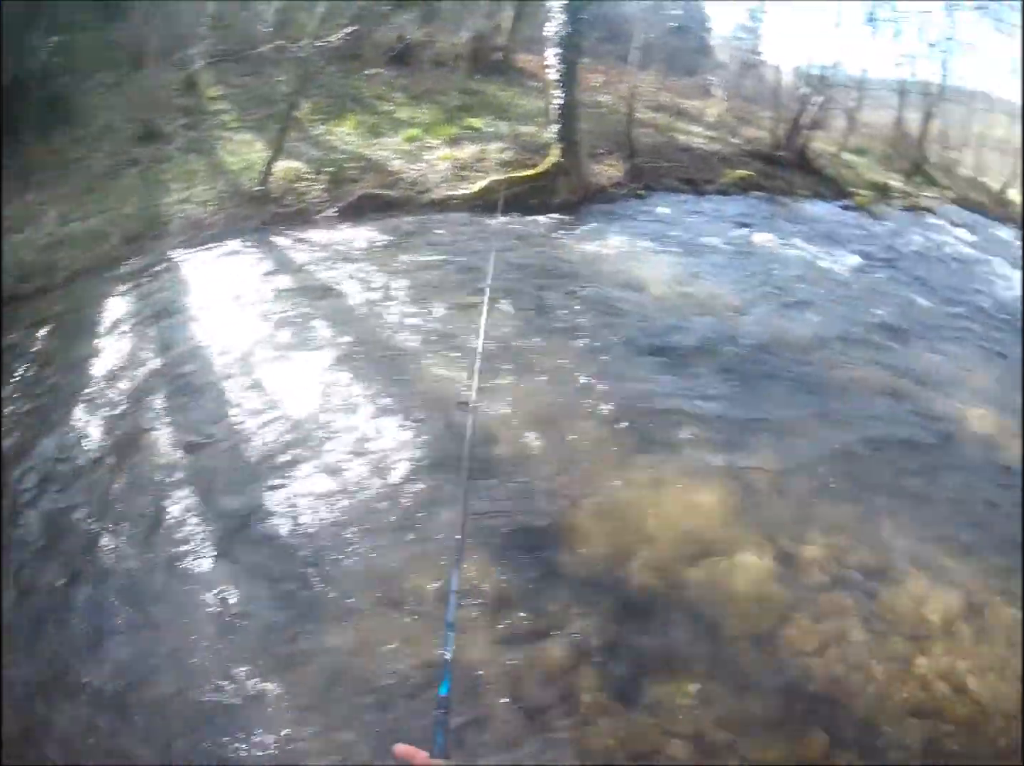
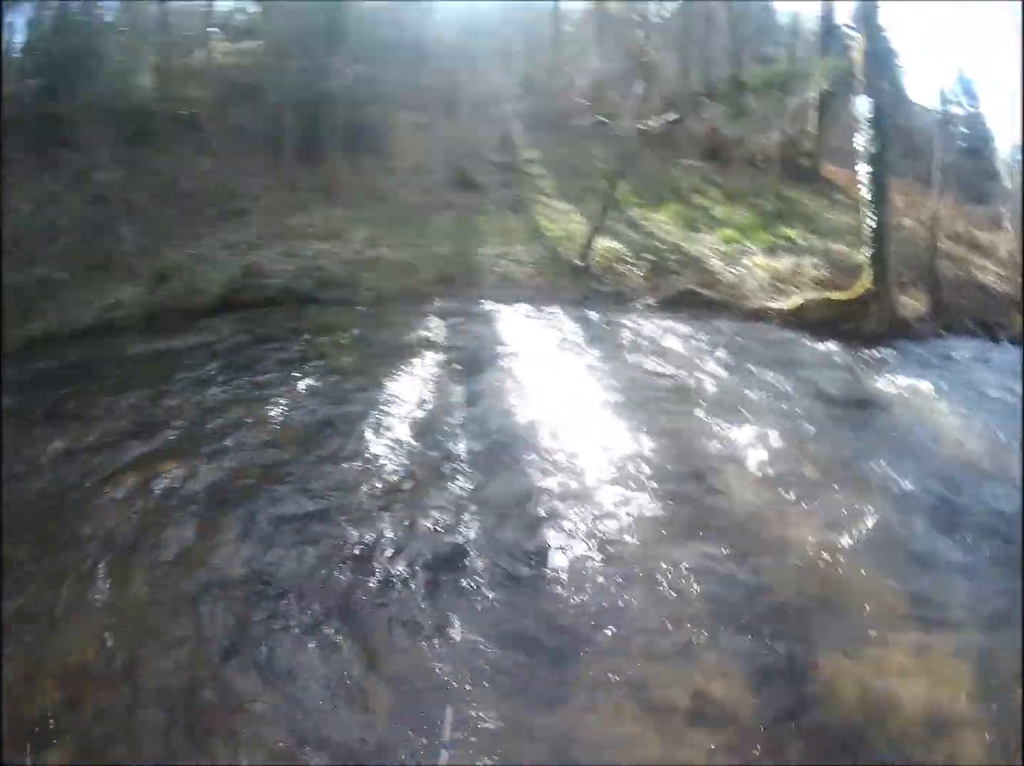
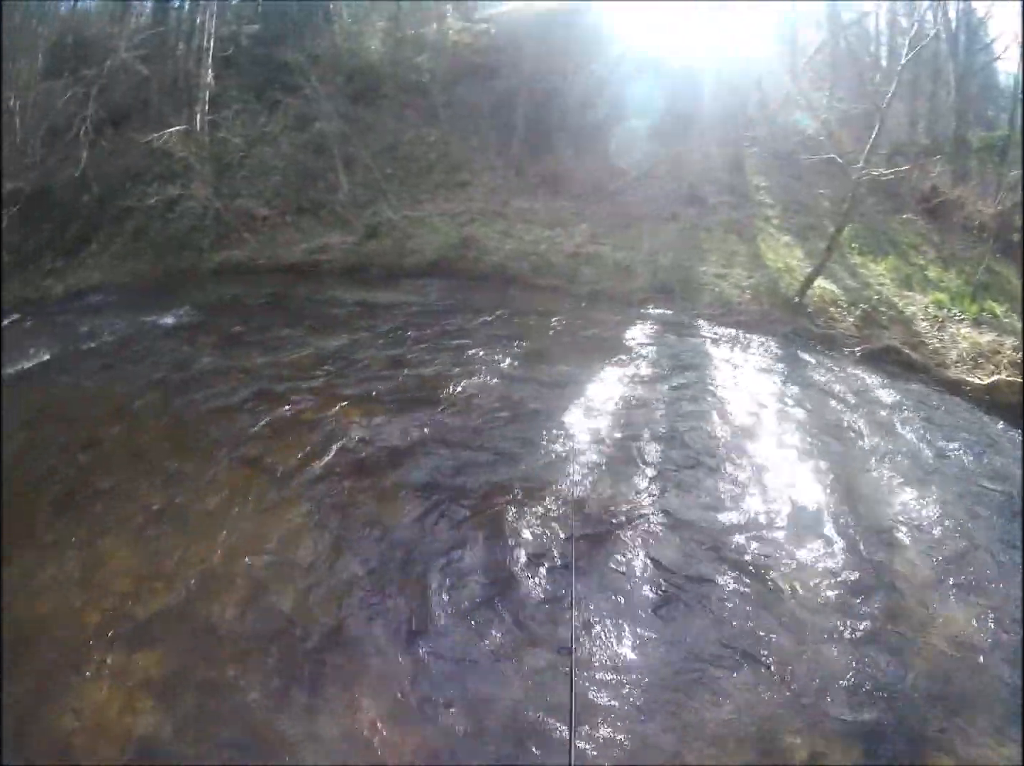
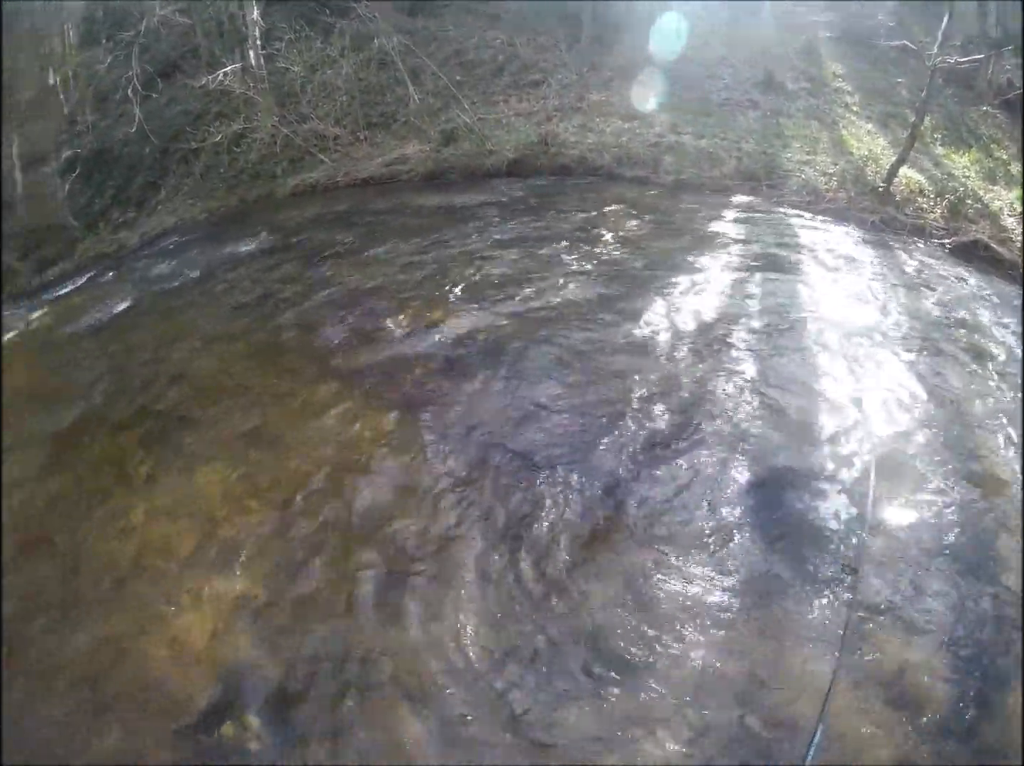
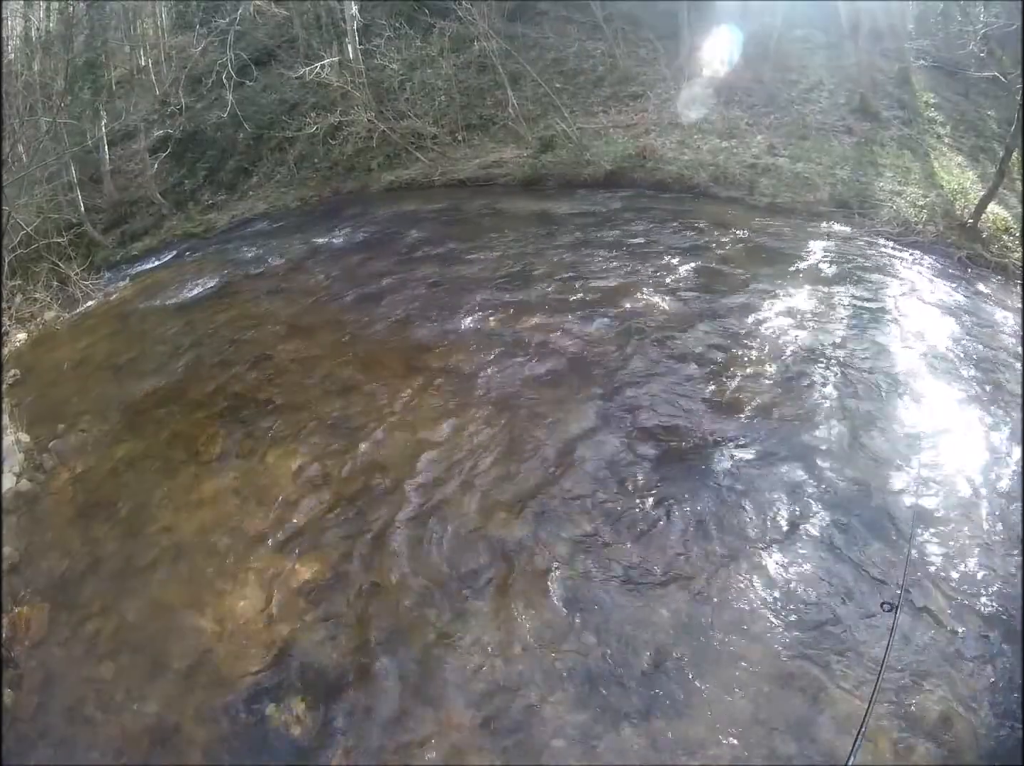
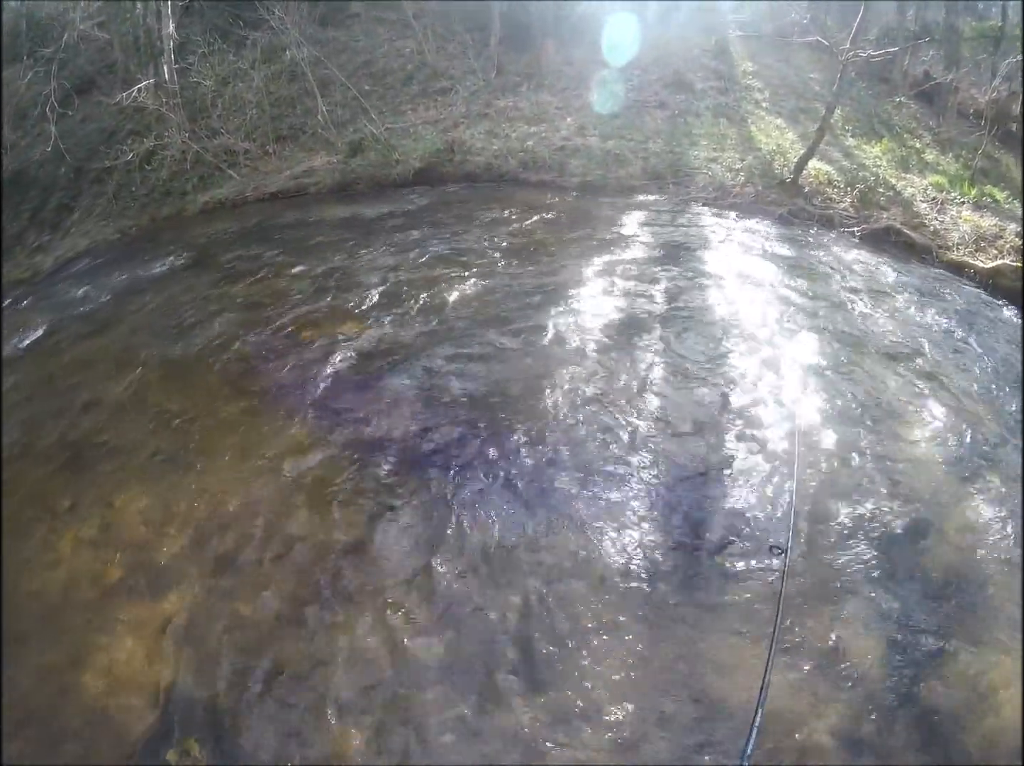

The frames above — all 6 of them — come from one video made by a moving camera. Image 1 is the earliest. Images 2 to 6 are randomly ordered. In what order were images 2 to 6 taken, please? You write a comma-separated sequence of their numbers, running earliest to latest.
2, 3, 6, 4, 5
